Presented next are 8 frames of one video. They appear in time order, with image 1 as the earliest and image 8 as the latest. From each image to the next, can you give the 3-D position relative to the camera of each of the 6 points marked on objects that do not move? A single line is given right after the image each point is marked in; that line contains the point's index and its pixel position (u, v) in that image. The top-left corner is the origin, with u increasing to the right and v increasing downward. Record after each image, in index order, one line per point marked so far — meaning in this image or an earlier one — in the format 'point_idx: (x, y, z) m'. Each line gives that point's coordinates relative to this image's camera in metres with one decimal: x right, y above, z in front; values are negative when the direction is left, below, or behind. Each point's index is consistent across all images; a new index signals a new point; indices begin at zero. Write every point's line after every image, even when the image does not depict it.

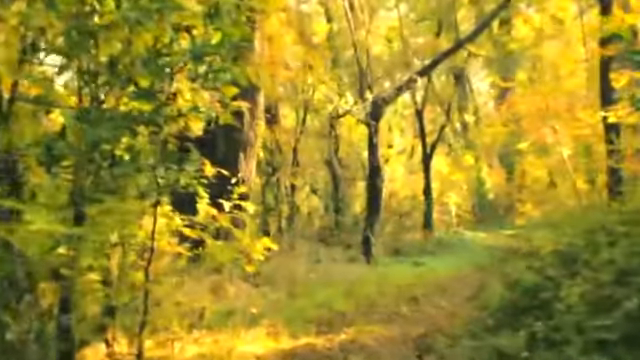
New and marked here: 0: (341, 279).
0: (+0.3, -1.3, +14.9) m
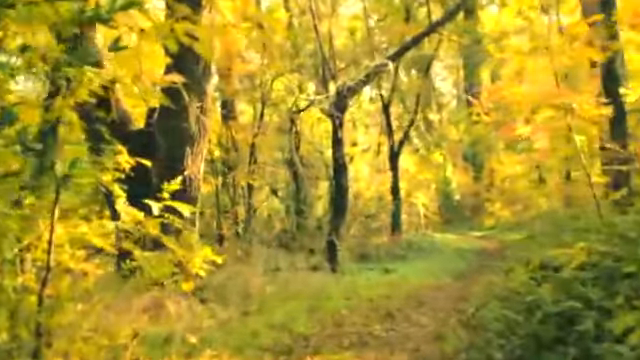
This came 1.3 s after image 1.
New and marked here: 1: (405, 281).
0: (-0.2, -1.3, +12.9) m
1: (+1.2, -1.4, +15.6) m
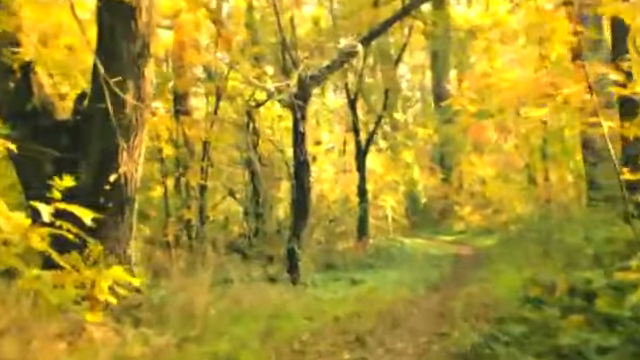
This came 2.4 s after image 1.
0: (-0.6, -1.3, +10.9) m
1: (+0.7, -1.4, +13.7) m
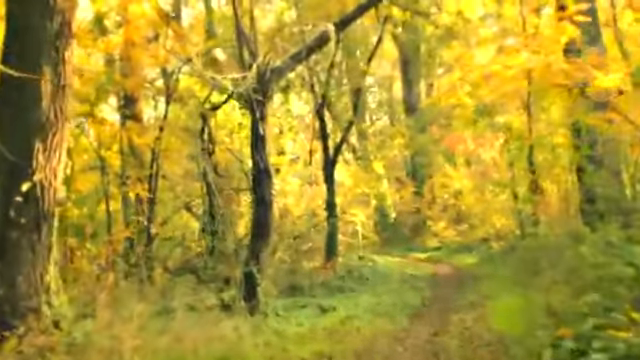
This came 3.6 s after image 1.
0: (-0.9, -1.4, +8.7) m
1: (+0.3, -1.5, +11.6) m
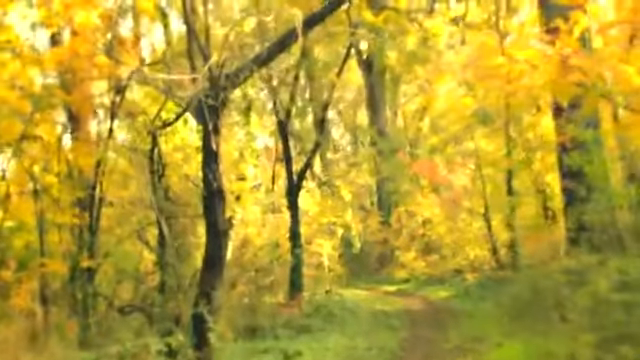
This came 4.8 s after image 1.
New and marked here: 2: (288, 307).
0: (-1.1, -1.5, +6.9) m
1: (0.0, -1.7, +9.8) m
2: (-0.5, -2.0, +17.7) m
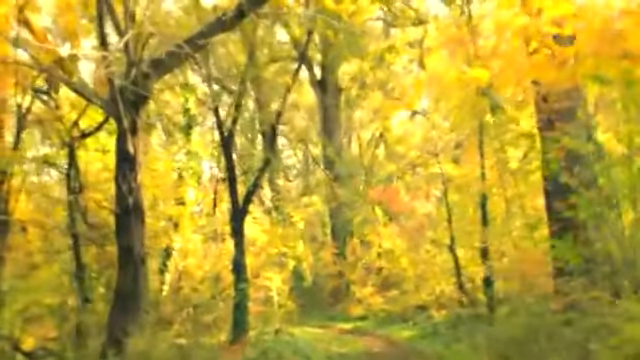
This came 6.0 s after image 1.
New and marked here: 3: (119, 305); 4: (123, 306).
0: (-1.4, -1.5, +4.4) m
1: (-0.4, -1.8, +7.3) m
2: (-1.2, -2.3, +15.2) m
3: (-1.7, -1.2, +10.2) m
4: (-1.7, -1.2, +10.2) m
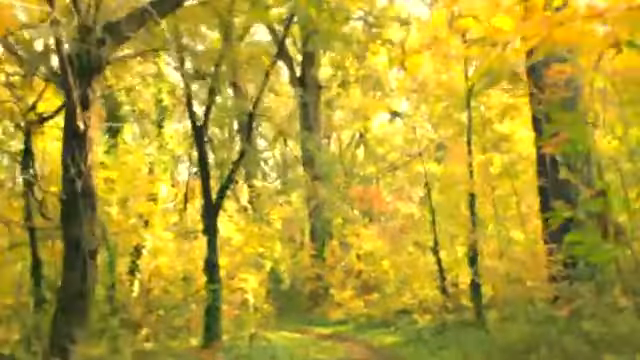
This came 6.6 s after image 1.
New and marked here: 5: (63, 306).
0: (-1.4, -1.4, +3.3) m
1: (-0.5, -1.7, +6.3) m
2: (-1.5, -2.2, +14.2) m
3: (-1.9, -1.1, +9.1) m
4: (-1.9, -1.1, +9.2) m
5: (-1.9, -1.1, +9.1) m
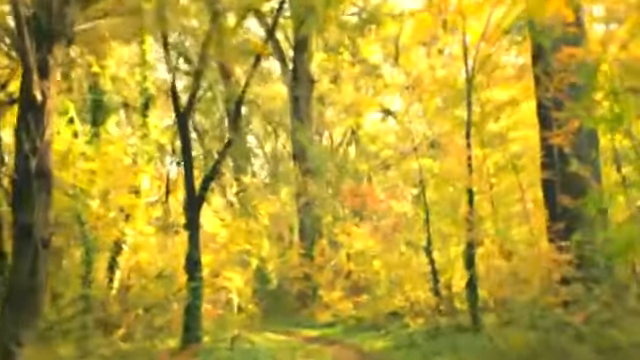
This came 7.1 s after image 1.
0: (-1.5, -1.2, +2.5) m
1: (-0.6, -1.6, +5.4) m
2: (-1.7, -2.1, +13.3) m
3: (-2.0, -1.0, +8.3) m
4: (-2.0, -0.9, +8.3) m
5: (-2.0, -0.9, +8.2) m
